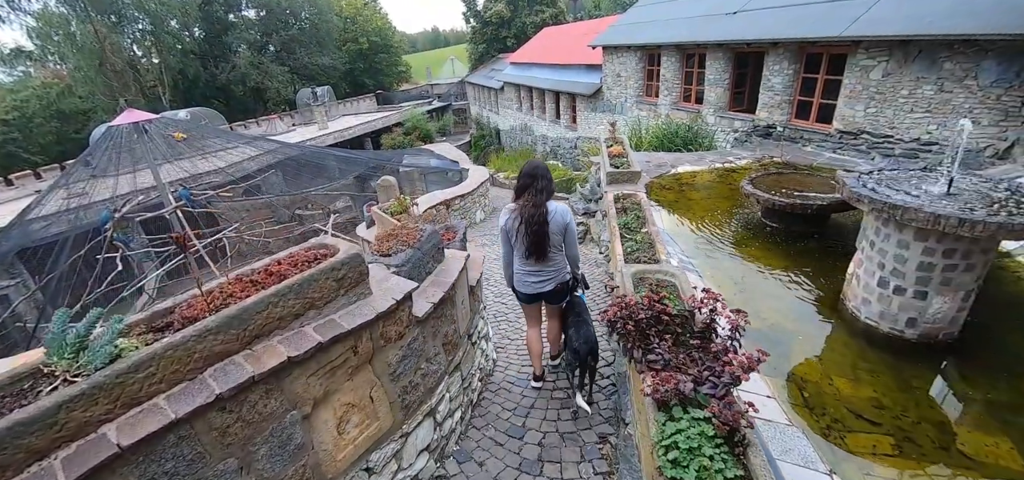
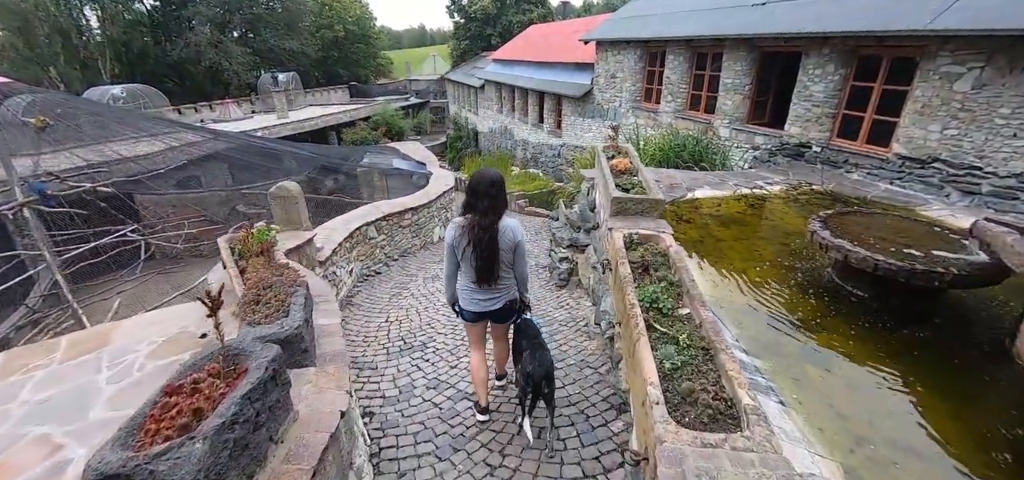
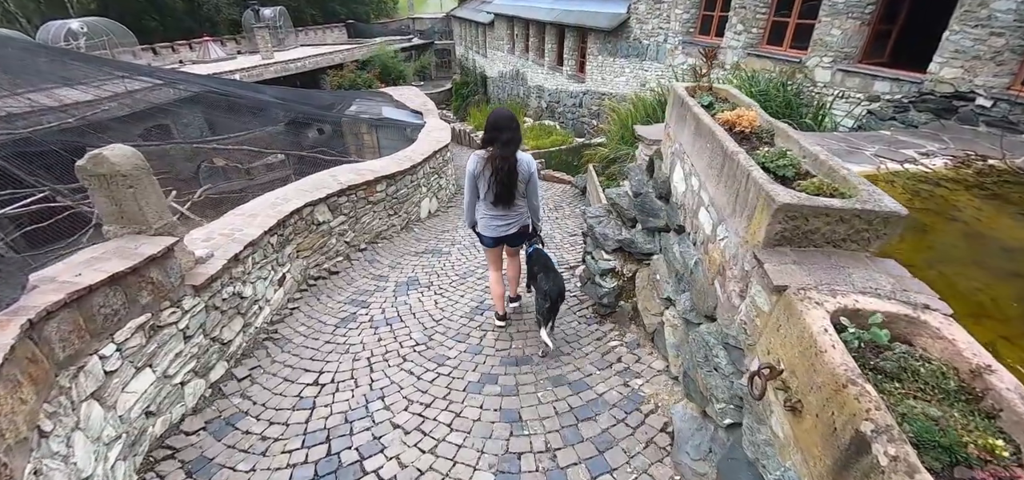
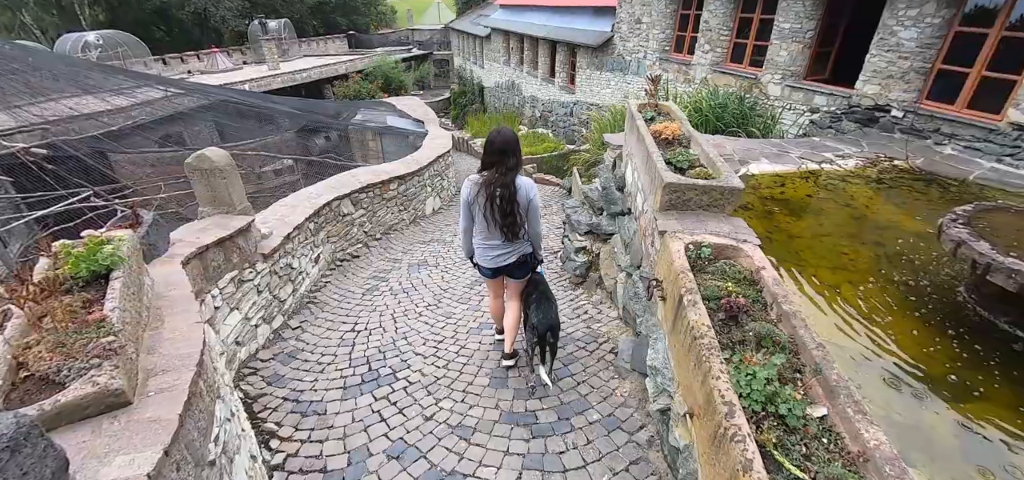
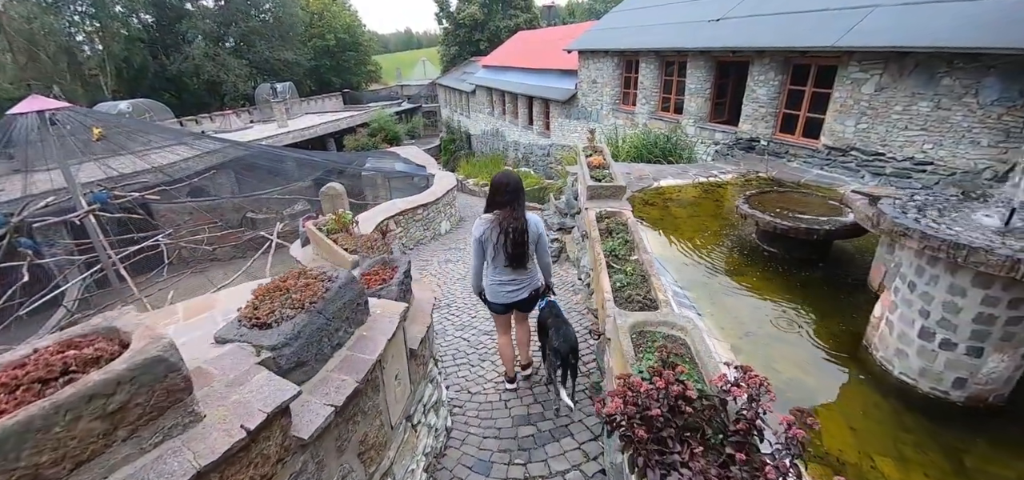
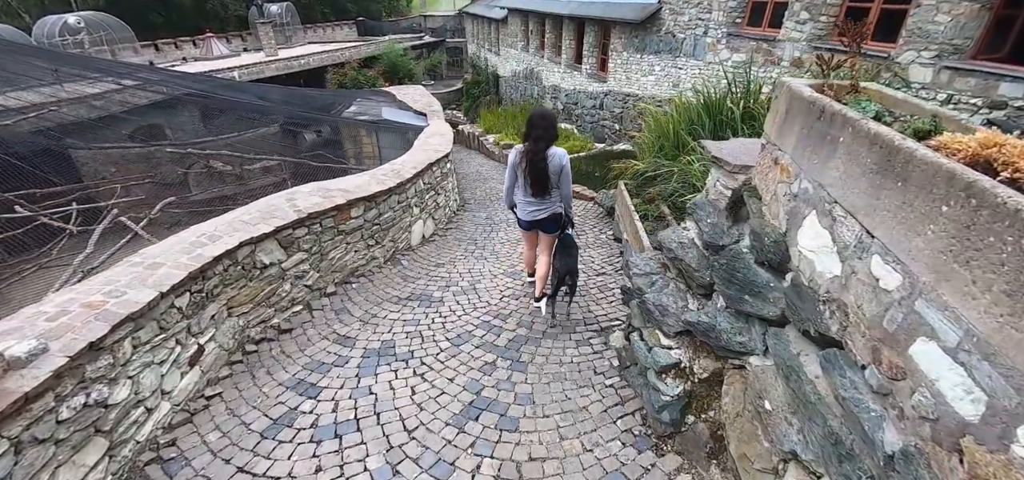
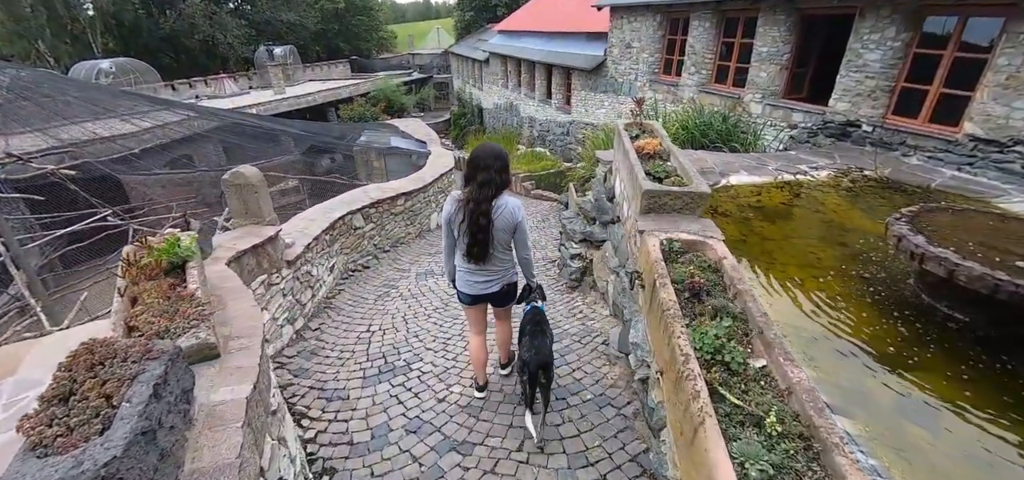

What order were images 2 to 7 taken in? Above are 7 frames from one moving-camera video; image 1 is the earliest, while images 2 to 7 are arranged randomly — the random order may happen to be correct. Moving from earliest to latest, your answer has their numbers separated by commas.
5, 2, 7, 4, 3, 6
